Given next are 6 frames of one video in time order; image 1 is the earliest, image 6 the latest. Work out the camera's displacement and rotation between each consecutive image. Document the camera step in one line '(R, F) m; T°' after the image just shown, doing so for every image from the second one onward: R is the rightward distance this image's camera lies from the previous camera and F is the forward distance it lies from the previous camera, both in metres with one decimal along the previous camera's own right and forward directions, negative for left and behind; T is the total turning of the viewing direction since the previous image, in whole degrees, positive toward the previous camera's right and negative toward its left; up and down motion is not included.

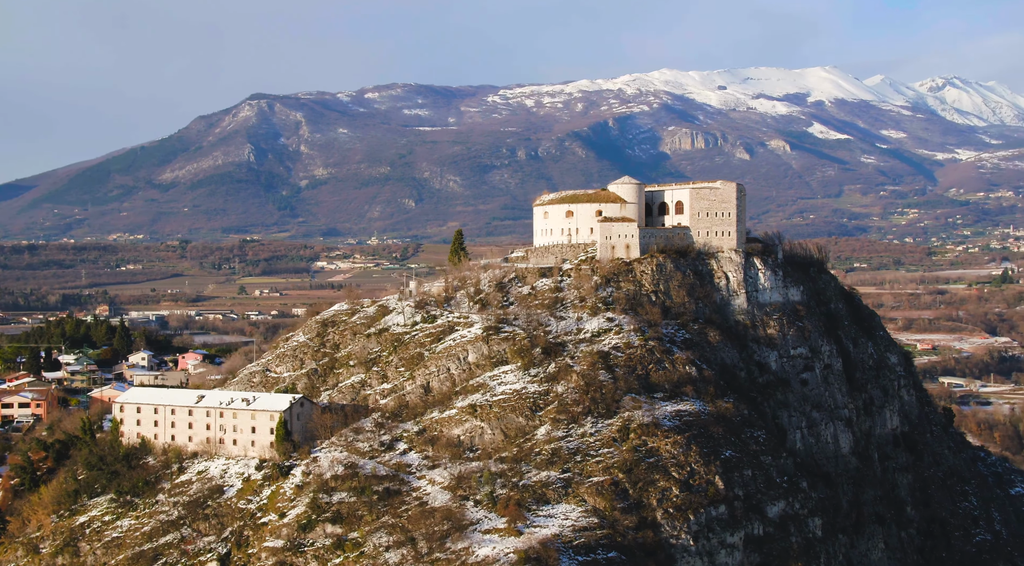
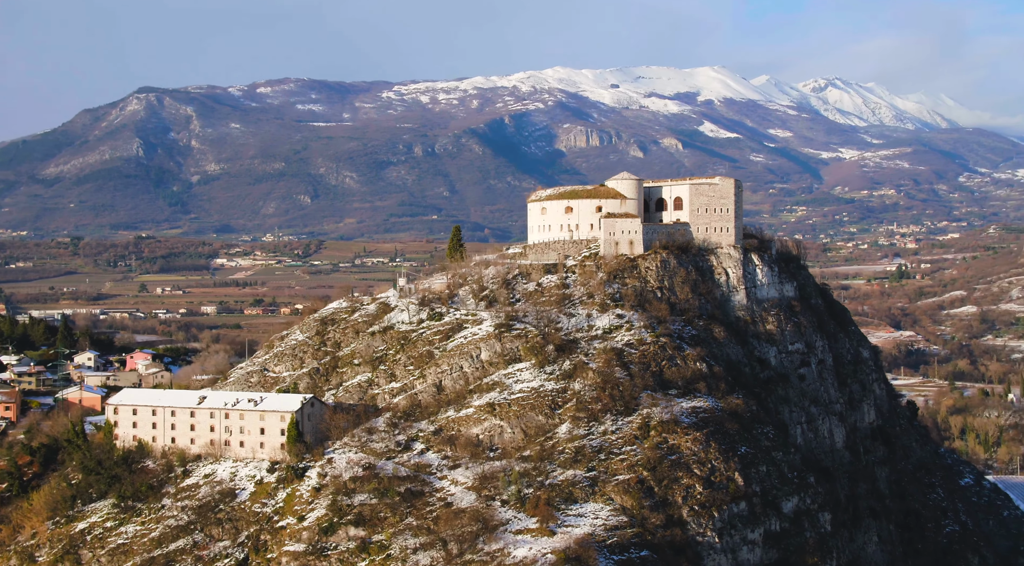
(-3.5, +0.9) m; +3°
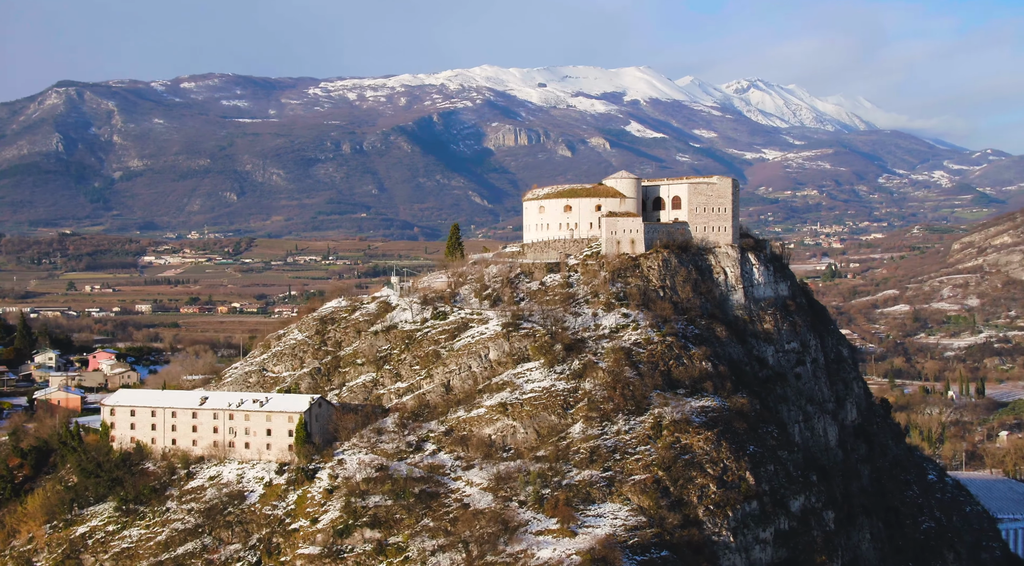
(-2.4, +0.5) m; +2°
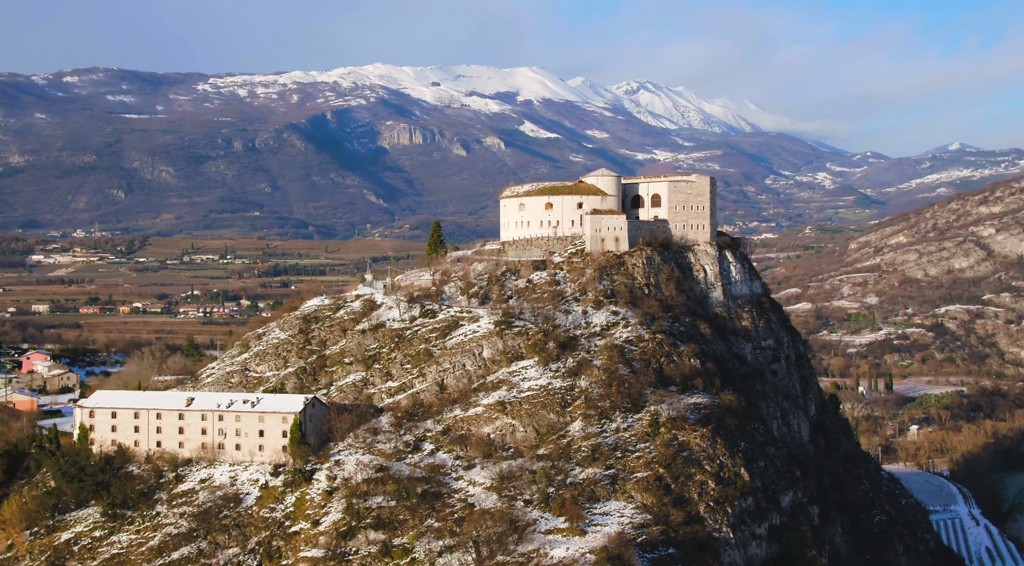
(-2.9, +0.4) m; +3°
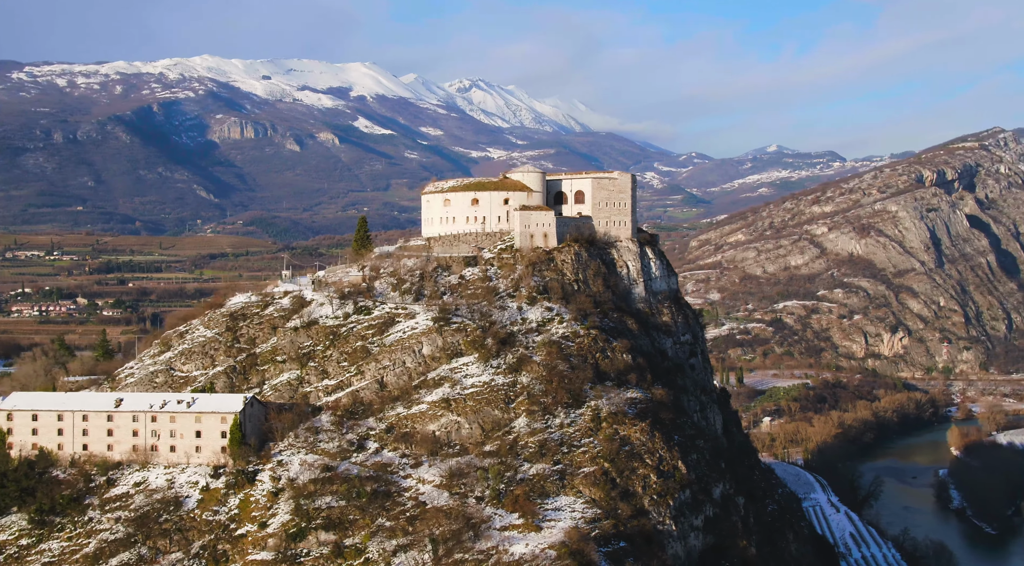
(-3.1, +0.2) m; +7°
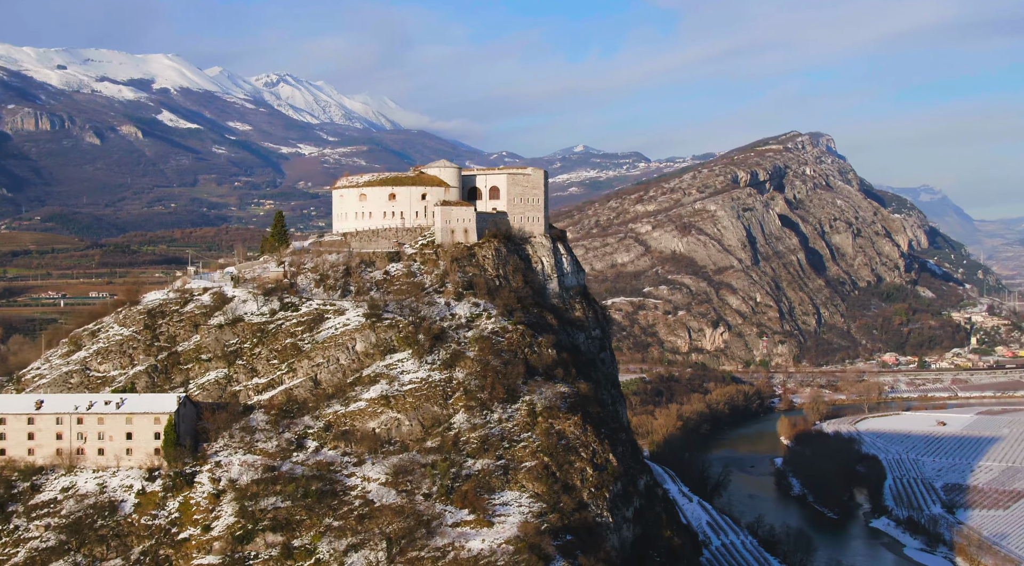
(-3.6, -0.1) m; +7°
